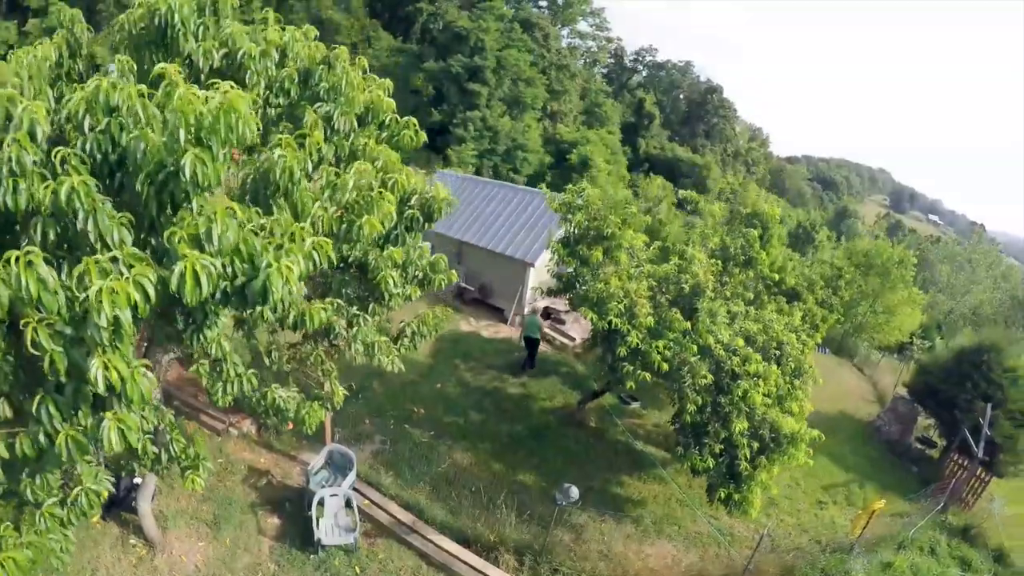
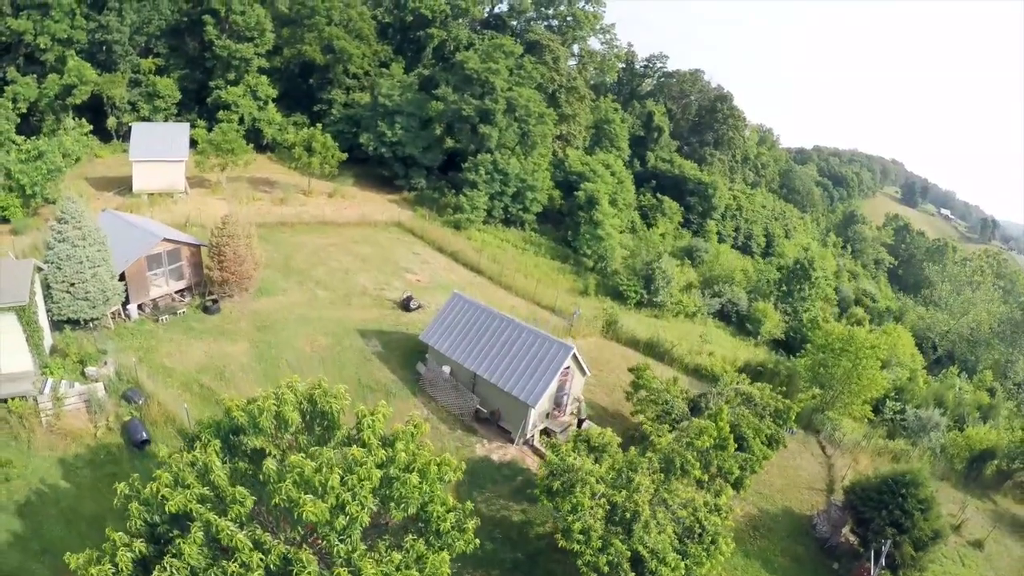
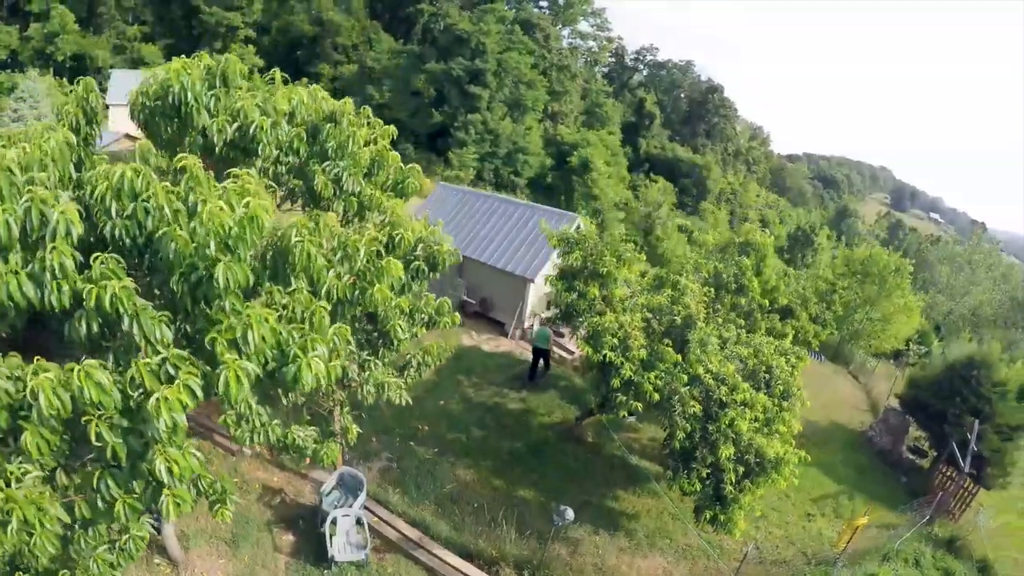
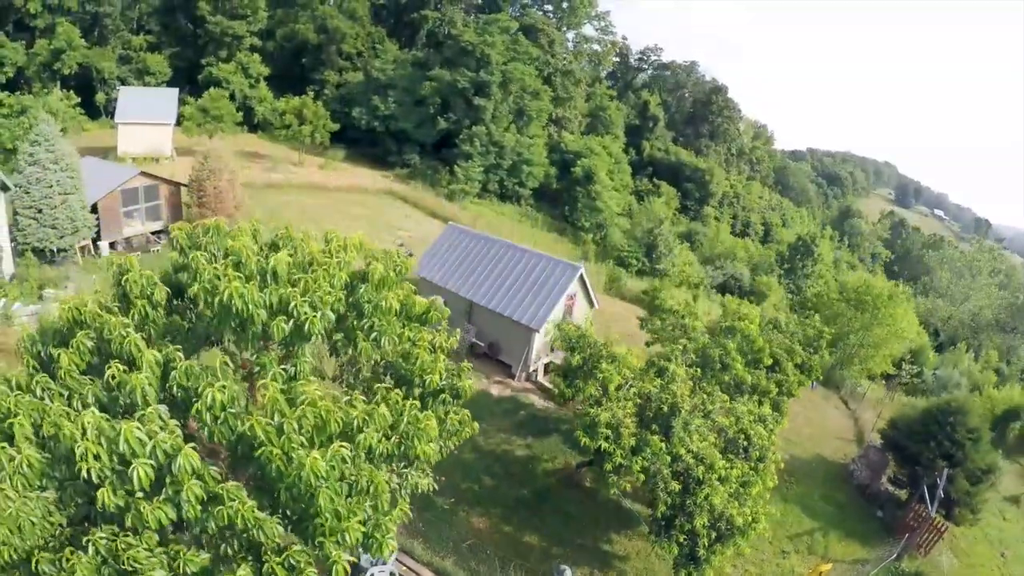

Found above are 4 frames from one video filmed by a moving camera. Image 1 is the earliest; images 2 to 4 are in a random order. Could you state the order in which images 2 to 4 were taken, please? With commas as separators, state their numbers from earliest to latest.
3, 4, 2
